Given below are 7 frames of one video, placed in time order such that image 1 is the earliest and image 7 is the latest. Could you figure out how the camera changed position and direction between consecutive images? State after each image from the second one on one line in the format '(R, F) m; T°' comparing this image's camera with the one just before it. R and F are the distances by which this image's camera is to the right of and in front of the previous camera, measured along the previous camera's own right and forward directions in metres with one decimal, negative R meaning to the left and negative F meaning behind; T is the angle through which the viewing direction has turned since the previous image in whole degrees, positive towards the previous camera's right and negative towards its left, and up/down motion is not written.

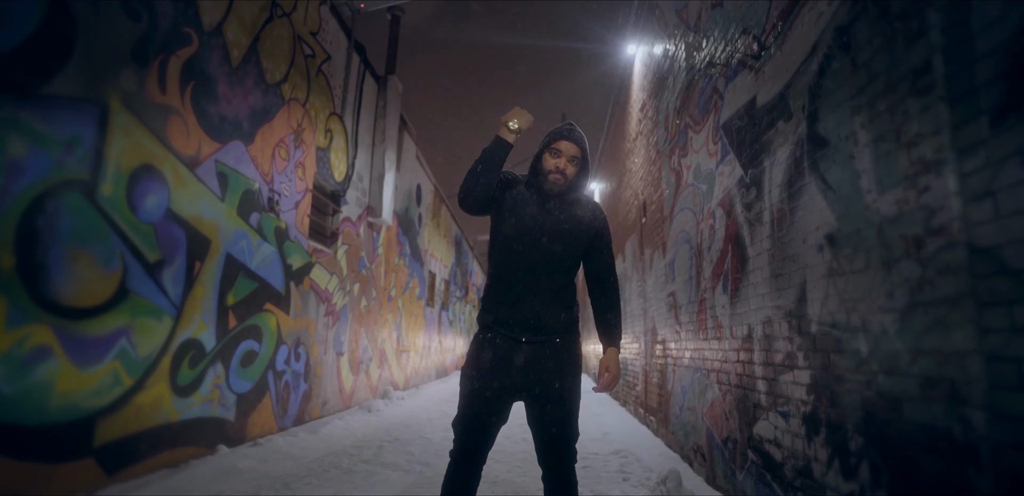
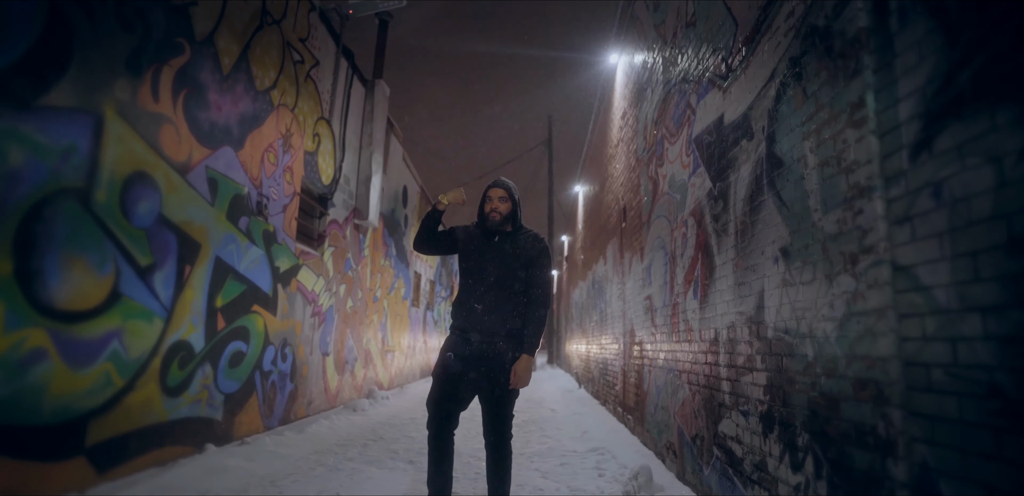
(0.0, -0.2) m; +1°
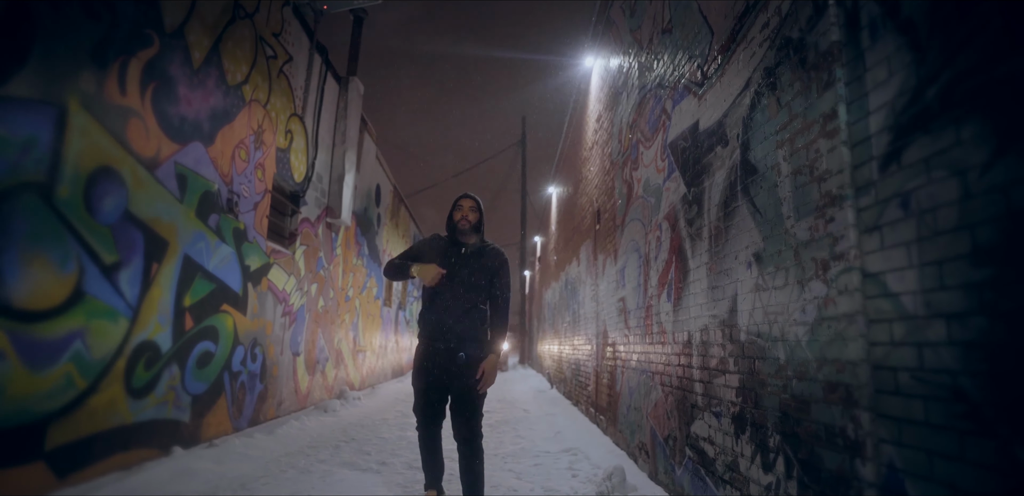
(0.0, 0.0) m; +3°
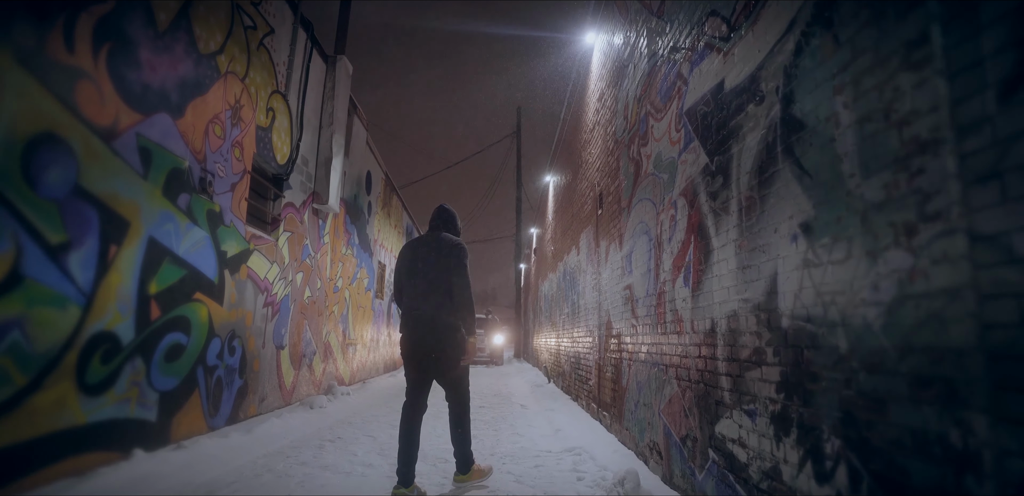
(0.0, +0.4) m; +1°
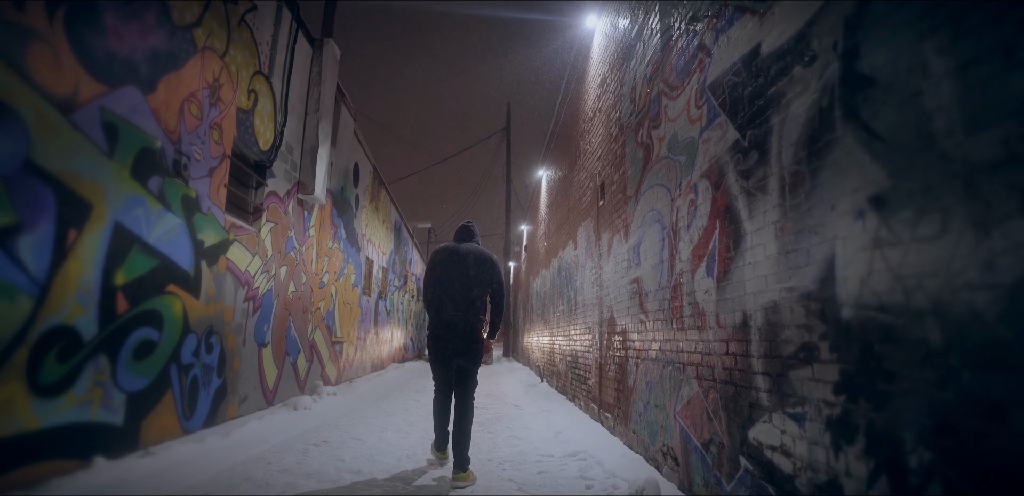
(-0.1, +0.3) m; +1°
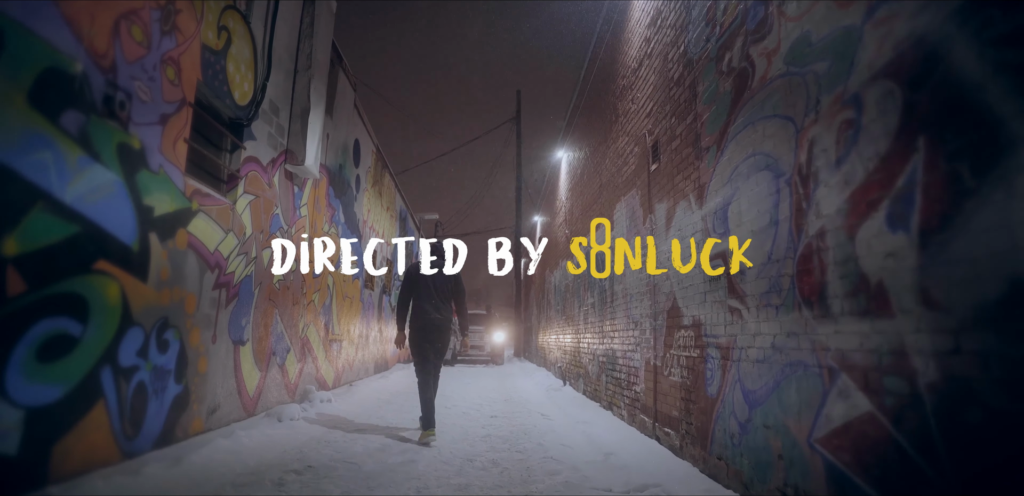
(-0.2, +1.0) m; -1°
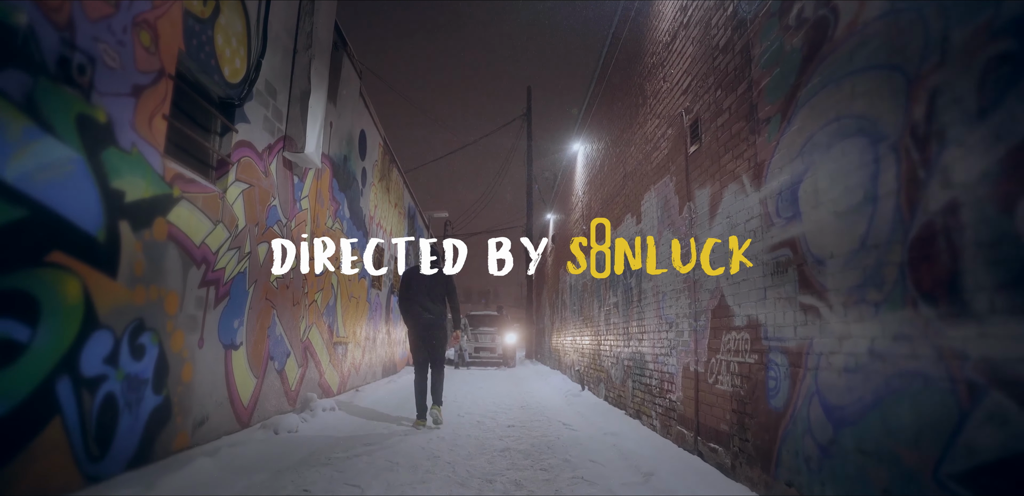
(-0.1, +0.5) m; -1°
